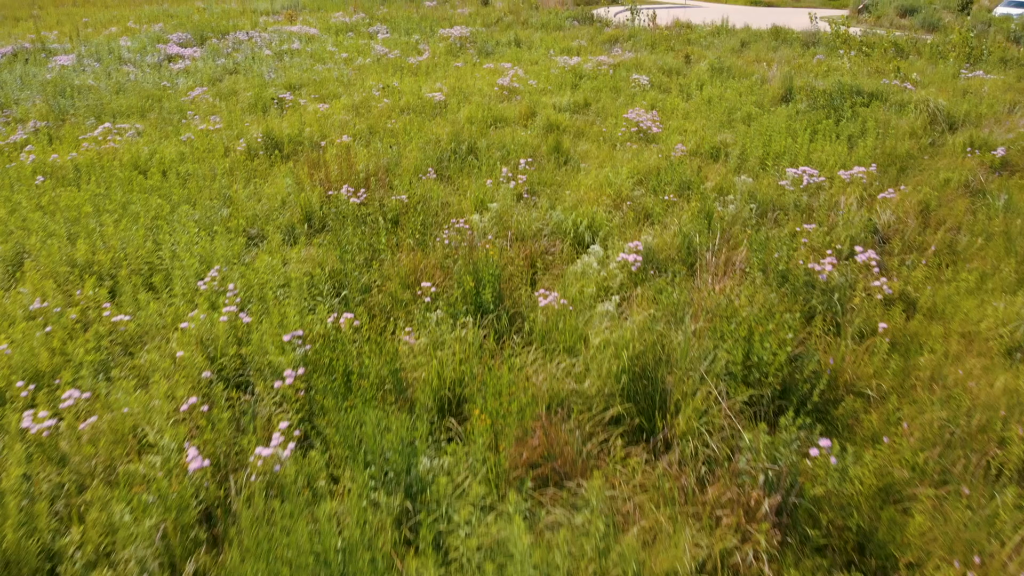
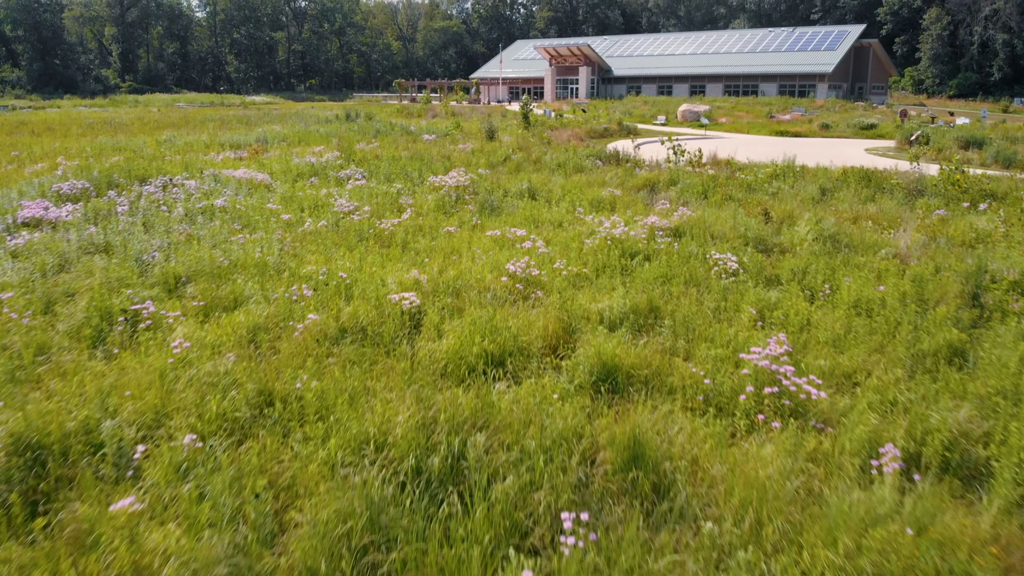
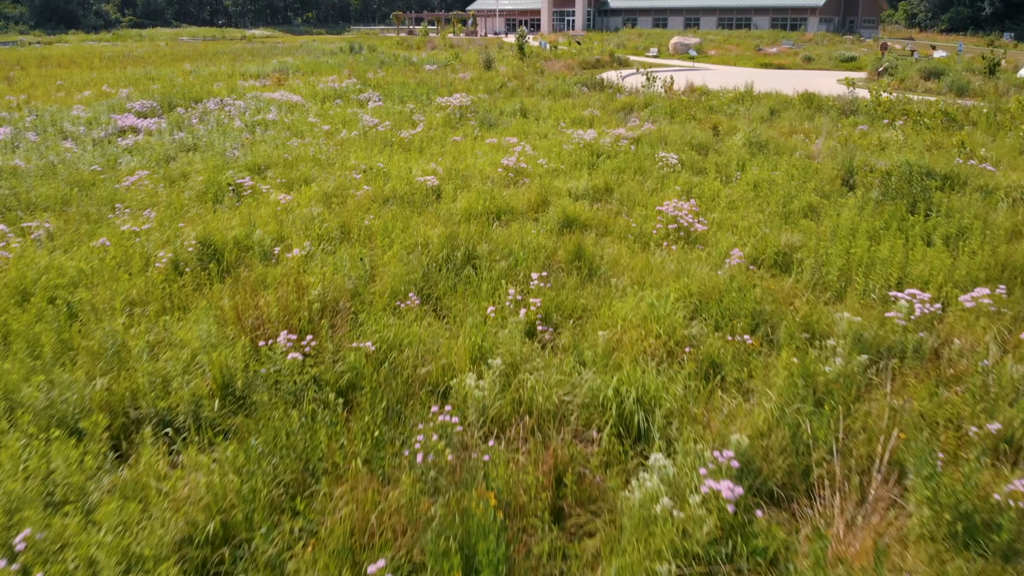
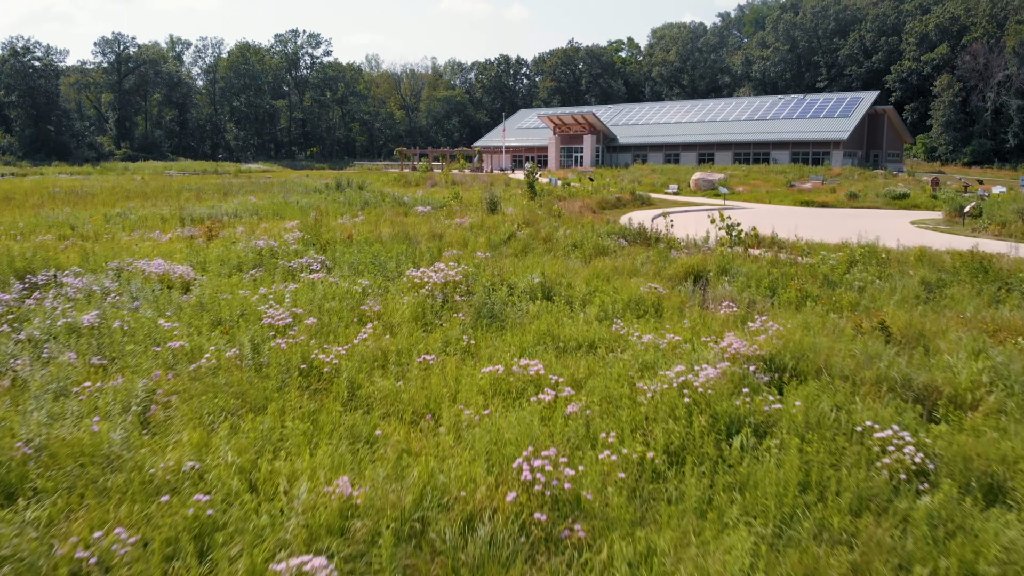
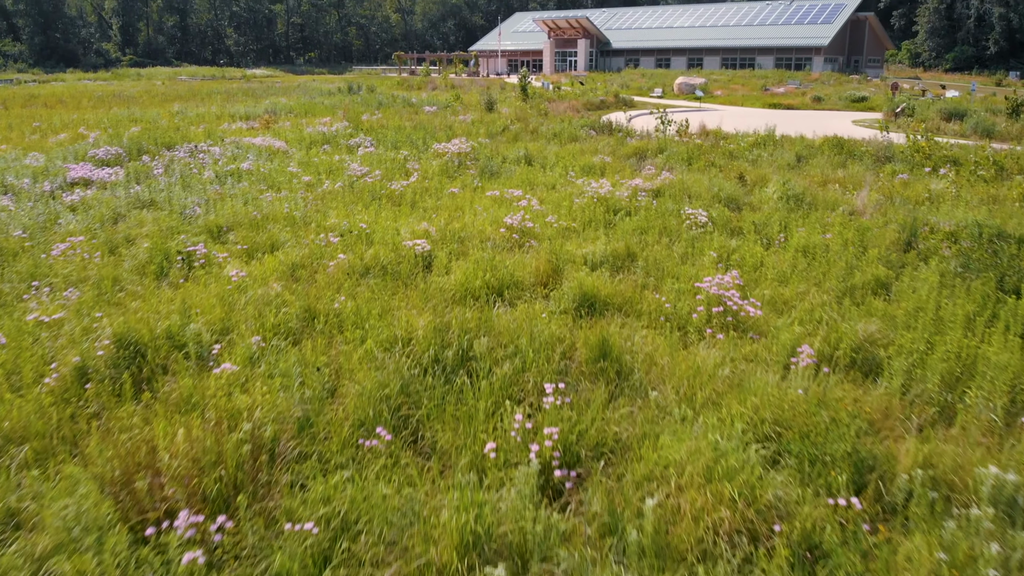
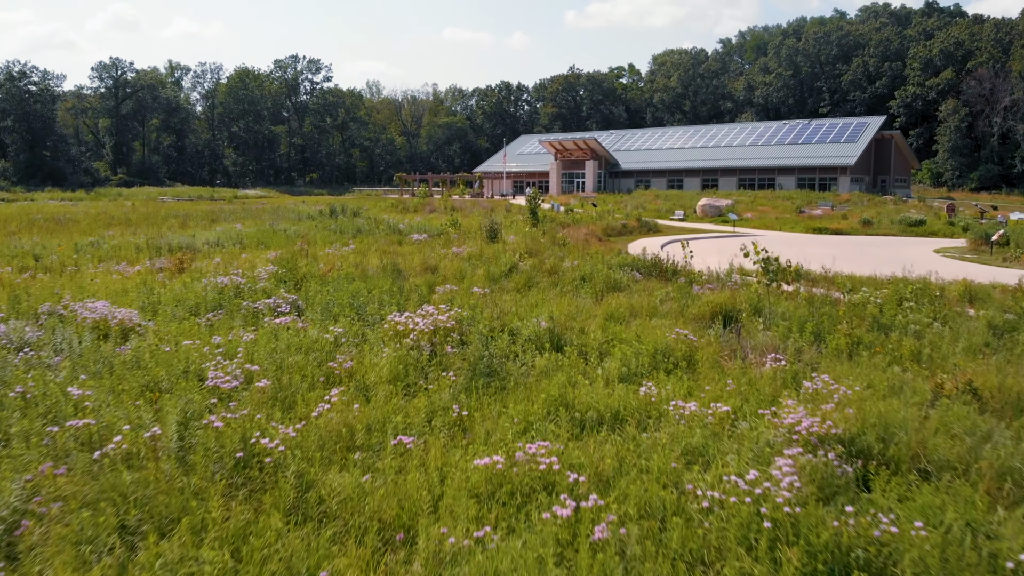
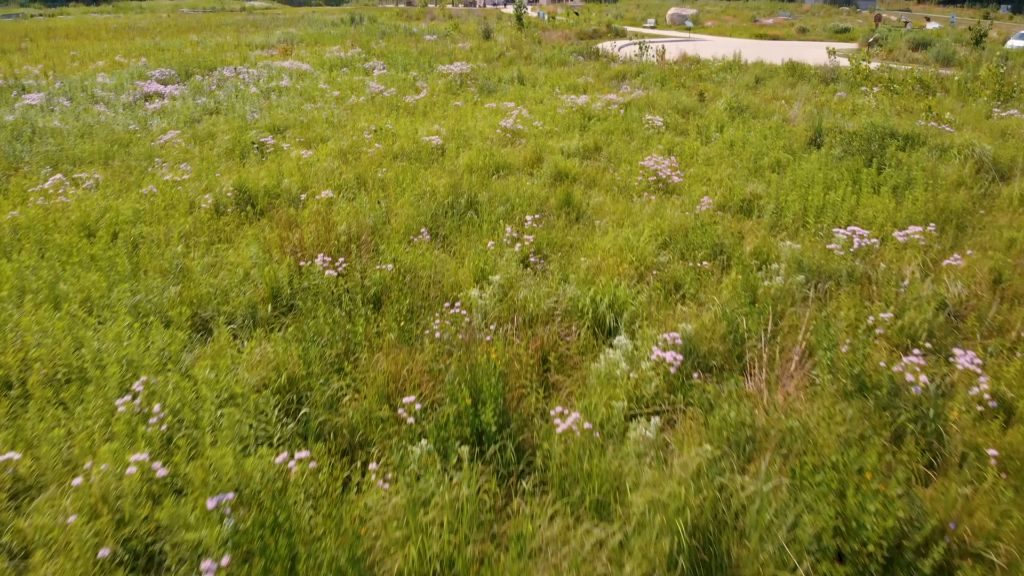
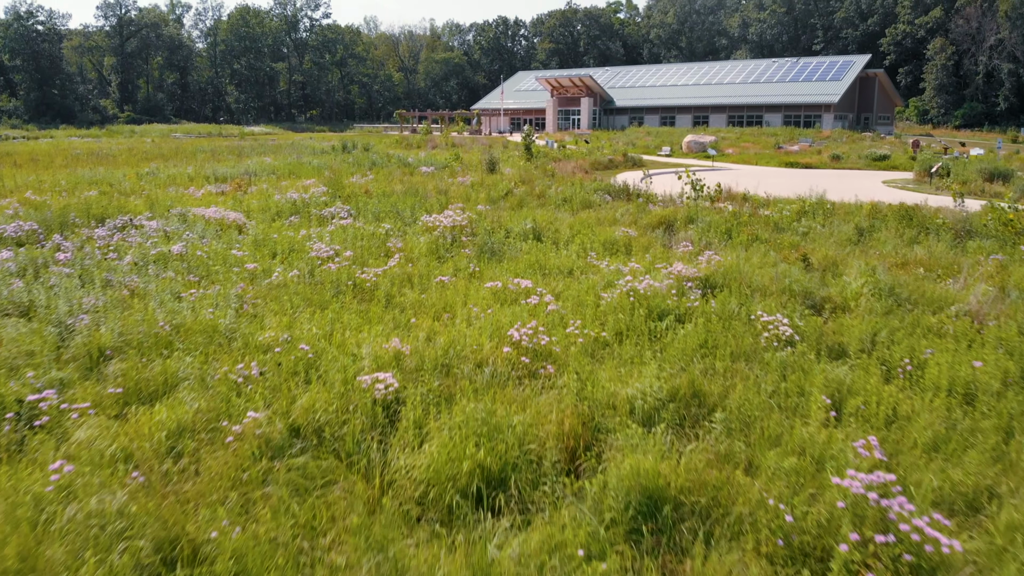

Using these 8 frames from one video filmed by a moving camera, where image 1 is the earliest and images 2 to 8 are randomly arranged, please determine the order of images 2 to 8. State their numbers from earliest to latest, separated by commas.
7, 3, 5, 2, 8, 4, 6
